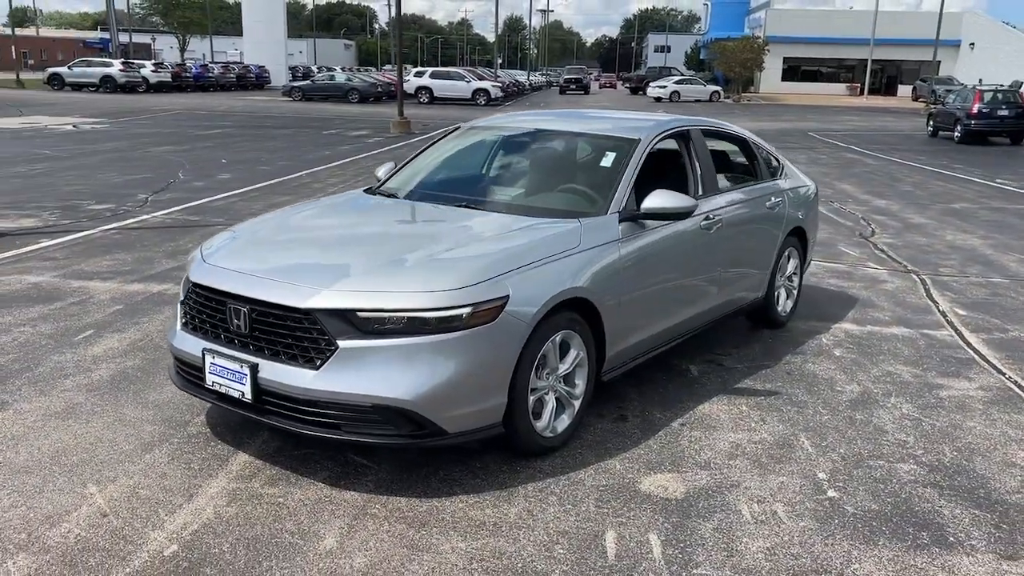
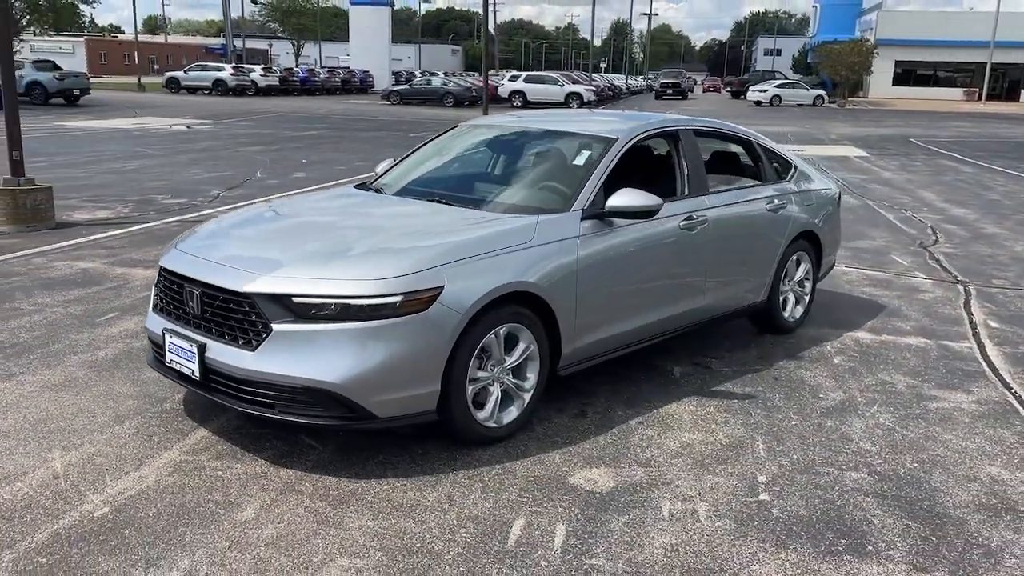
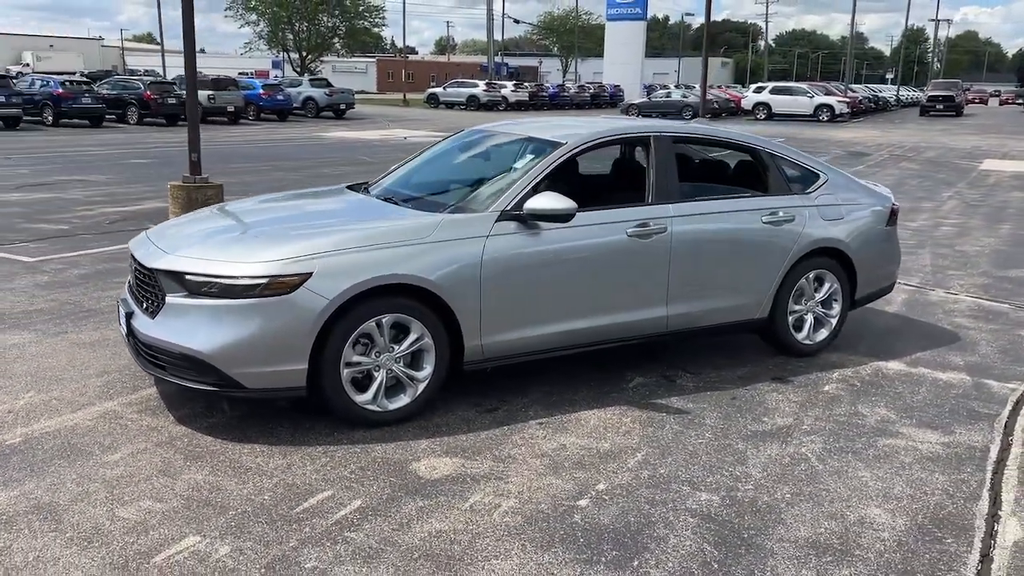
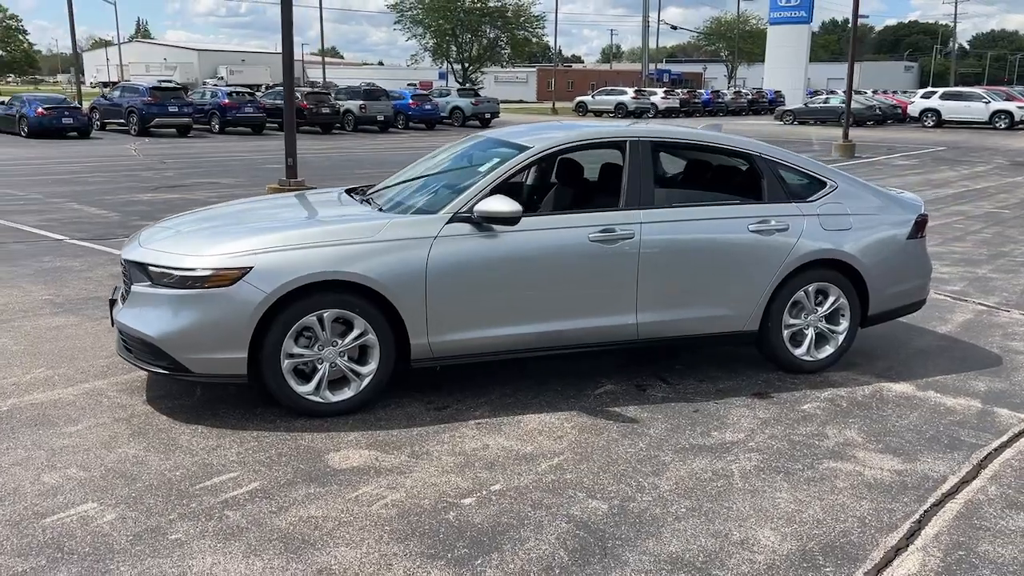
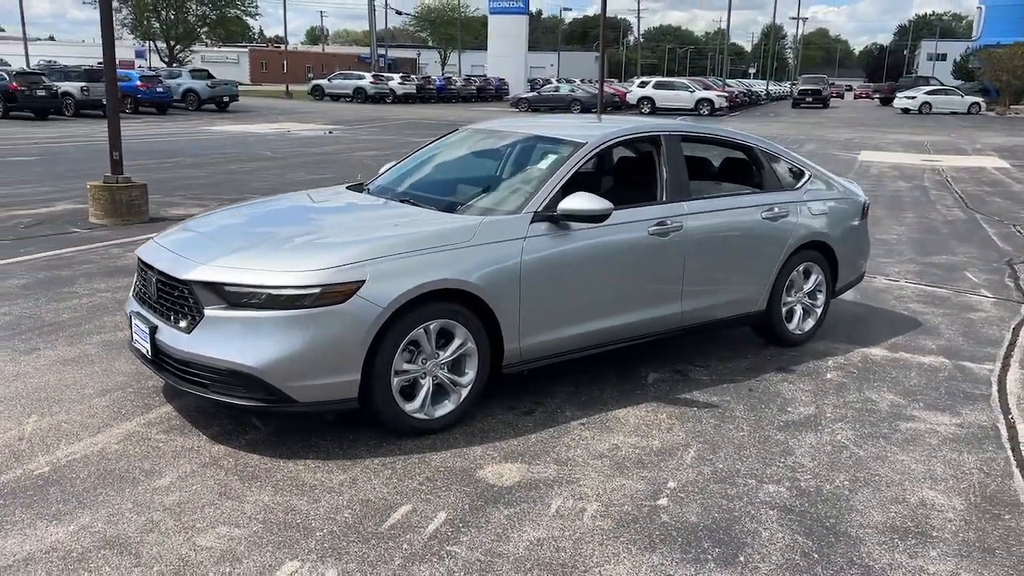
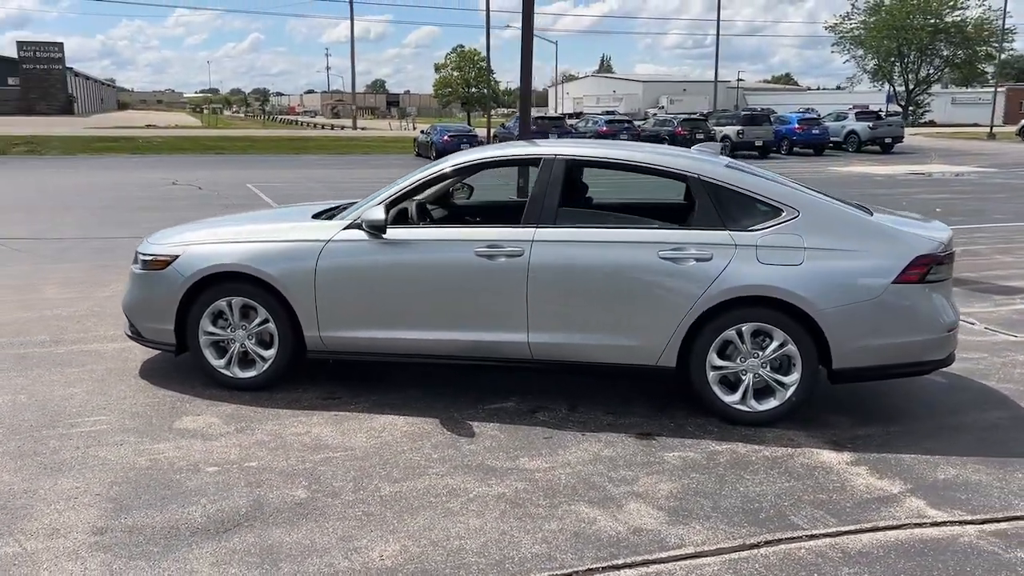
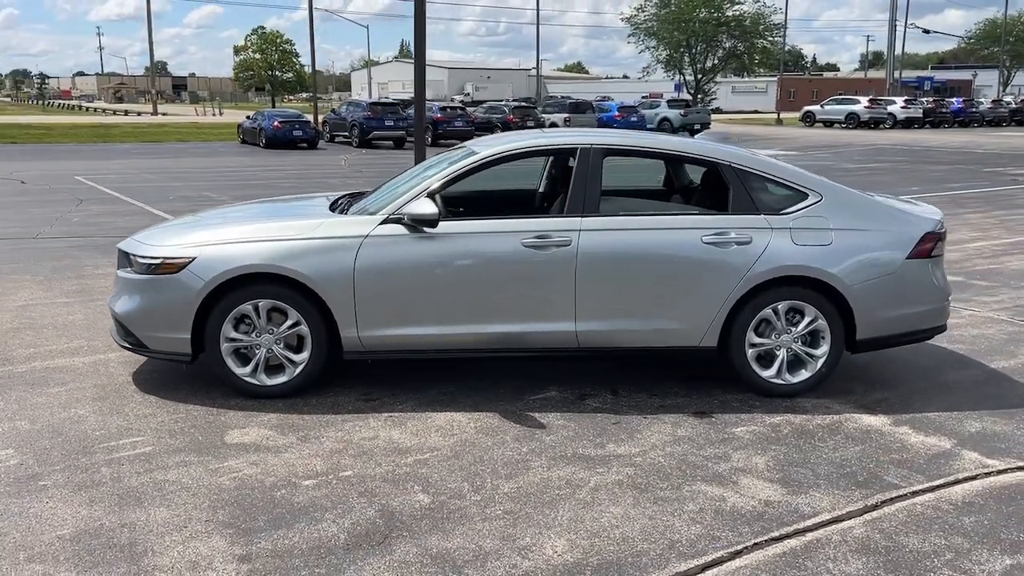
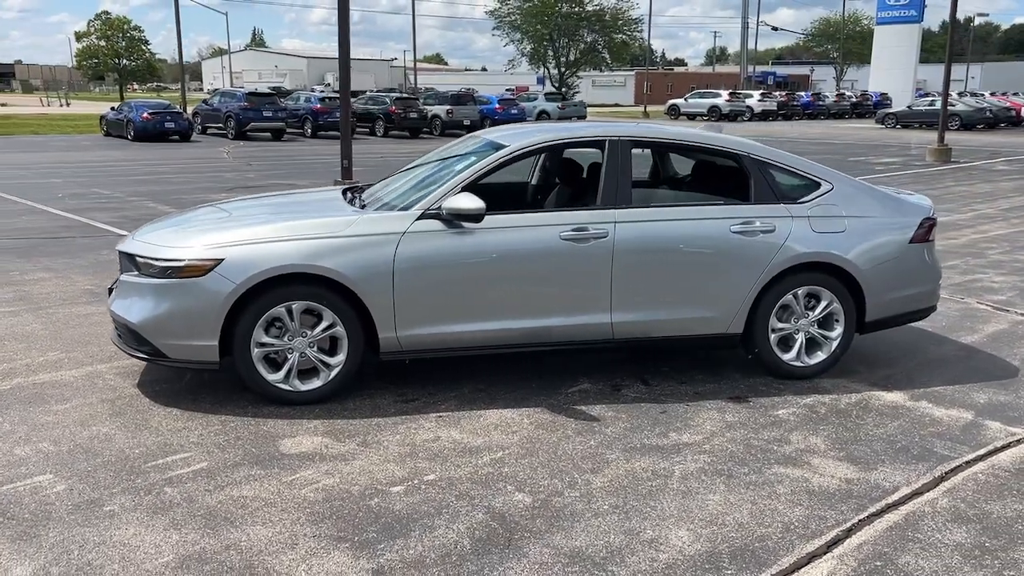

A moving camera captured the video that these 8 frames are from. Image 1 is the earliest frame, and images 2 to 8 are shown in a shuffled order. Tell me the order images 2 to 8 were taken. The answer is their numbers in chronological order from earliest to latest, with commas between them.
2, 5, 3, 4, 8, 7, 6
